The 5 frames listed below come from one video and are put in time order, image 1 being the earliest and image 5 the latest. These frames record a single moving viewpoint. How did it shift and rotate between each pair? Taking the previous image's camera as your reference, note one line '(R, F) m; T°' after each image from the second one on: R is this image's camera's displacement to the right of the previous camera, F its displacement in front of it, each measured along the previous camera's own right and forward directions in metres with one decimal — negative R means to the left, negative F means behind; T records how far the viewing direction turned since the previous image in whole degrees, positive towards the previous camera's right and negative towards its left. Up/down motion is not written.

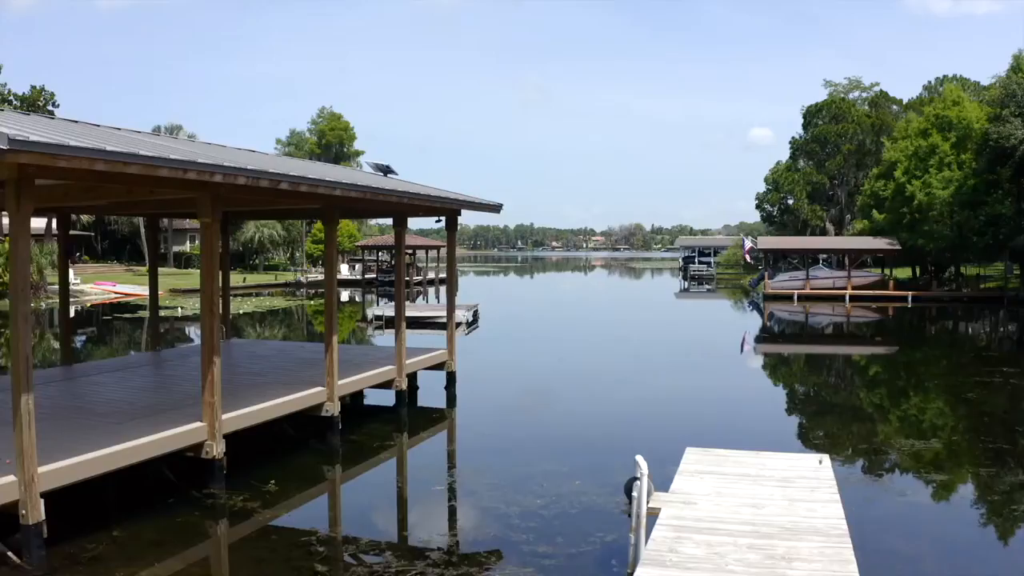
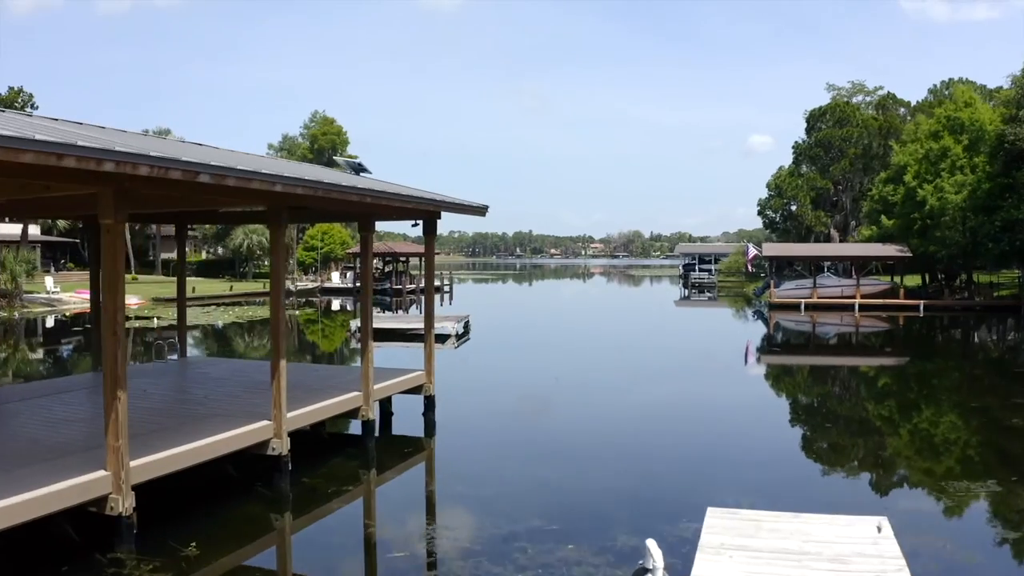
(+0.1, +0.8) m; 0°
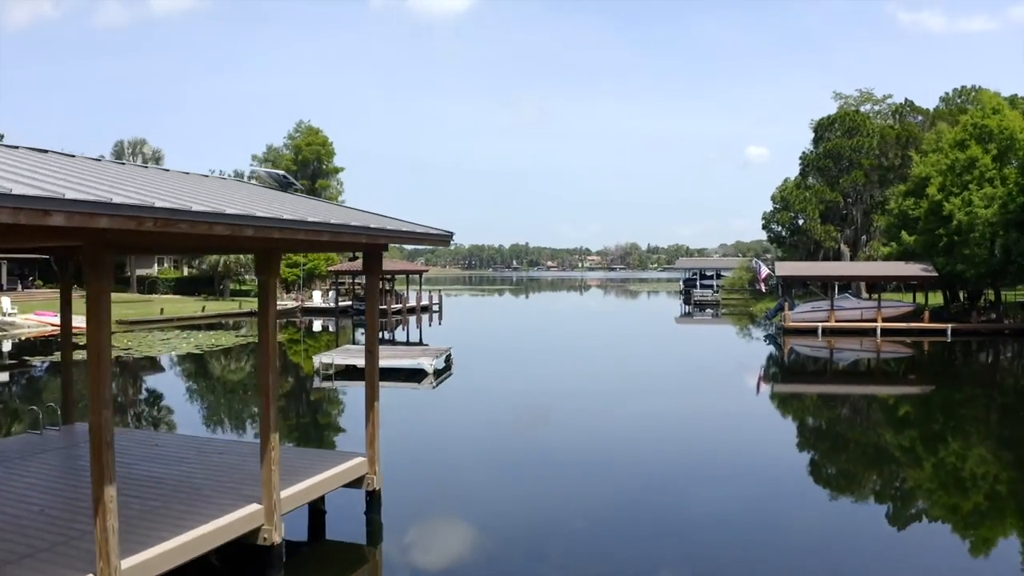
(+0.1, +1.6) m; 0°
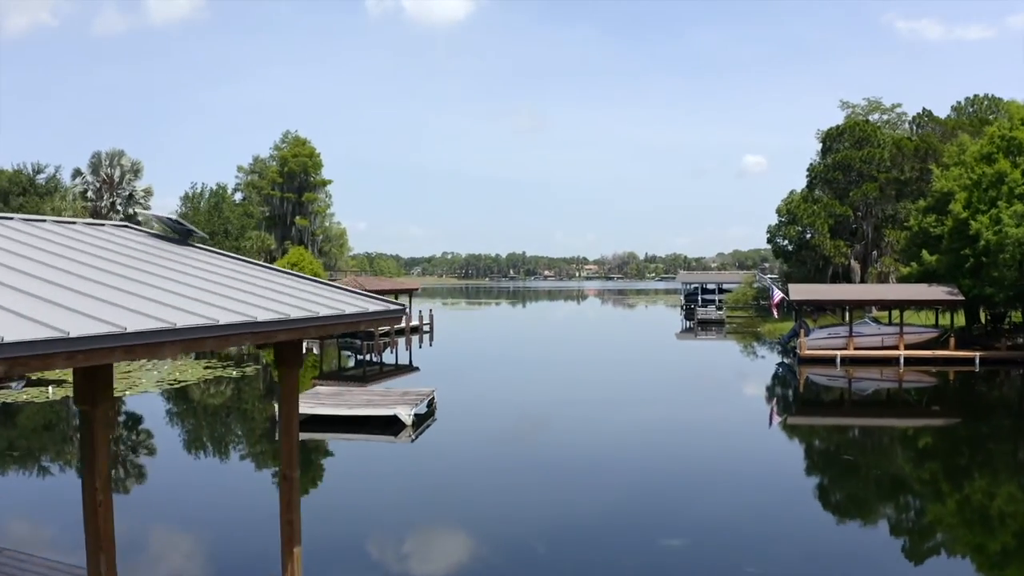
(+0.1, +1.3) m; 0°
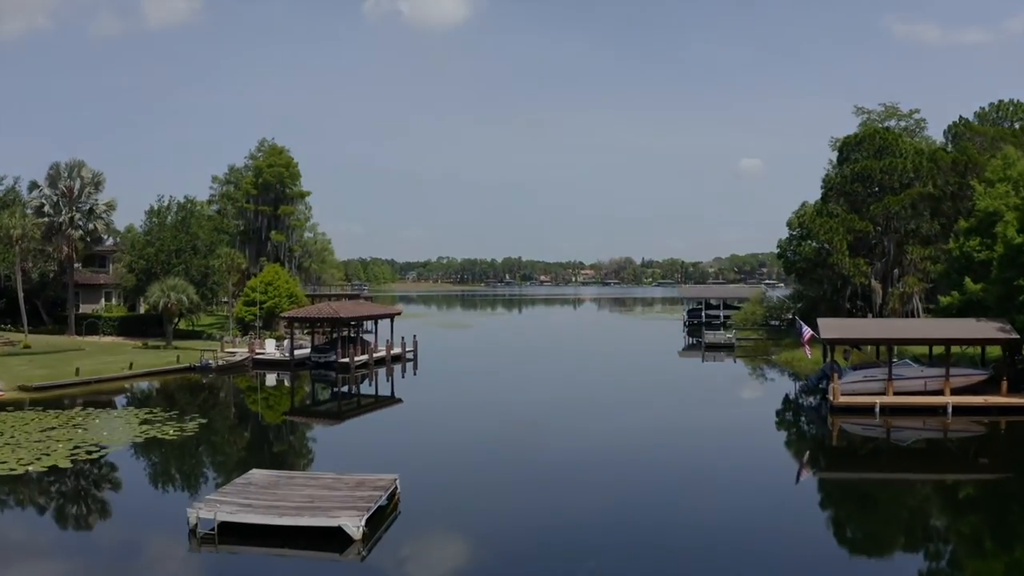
(+0.2, +2.1) m; 0°
